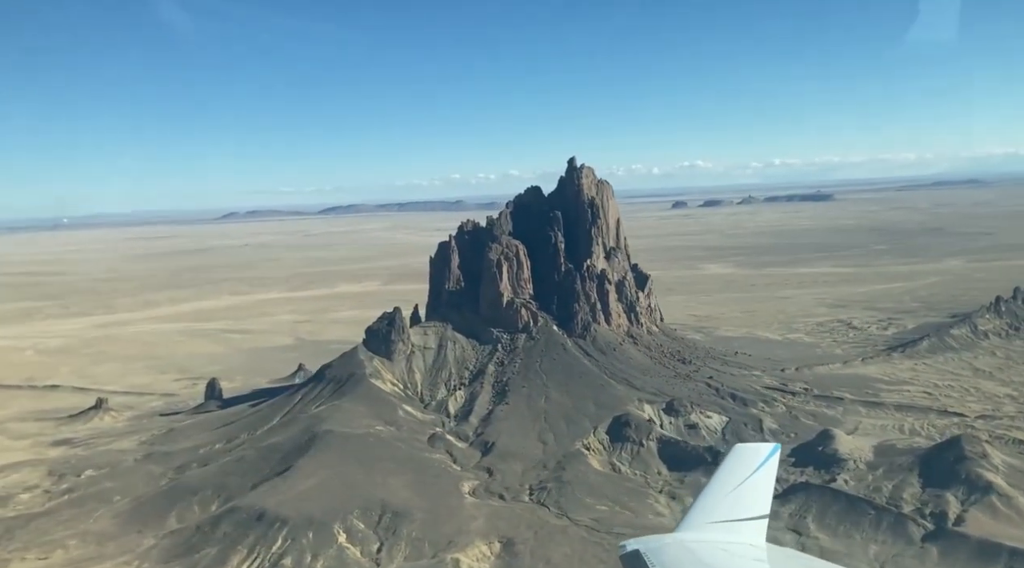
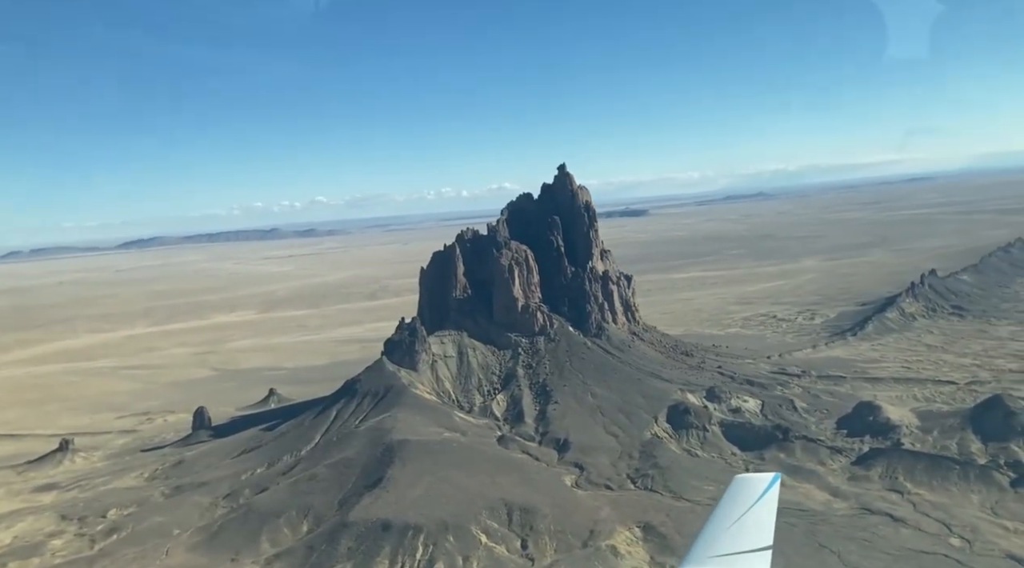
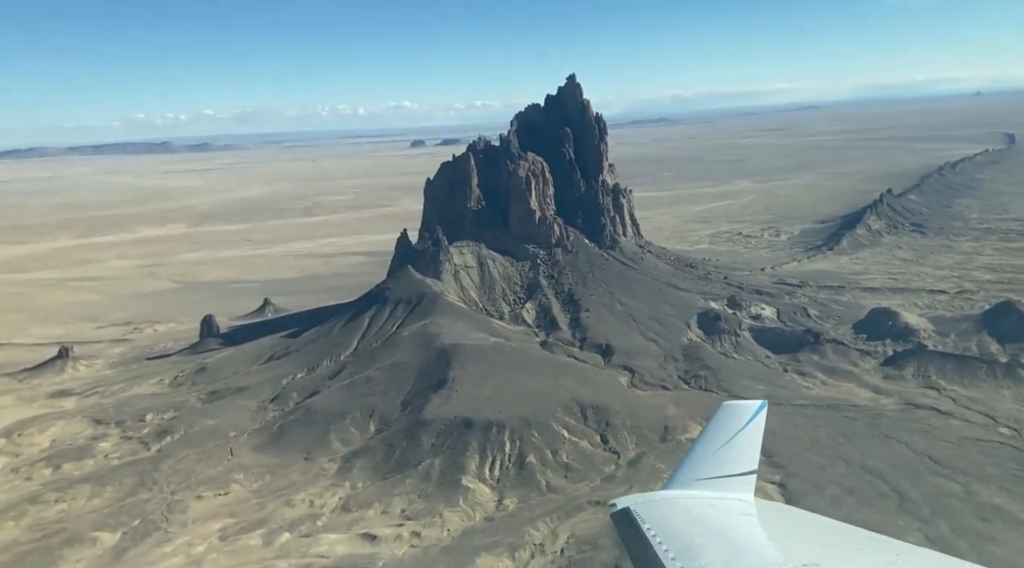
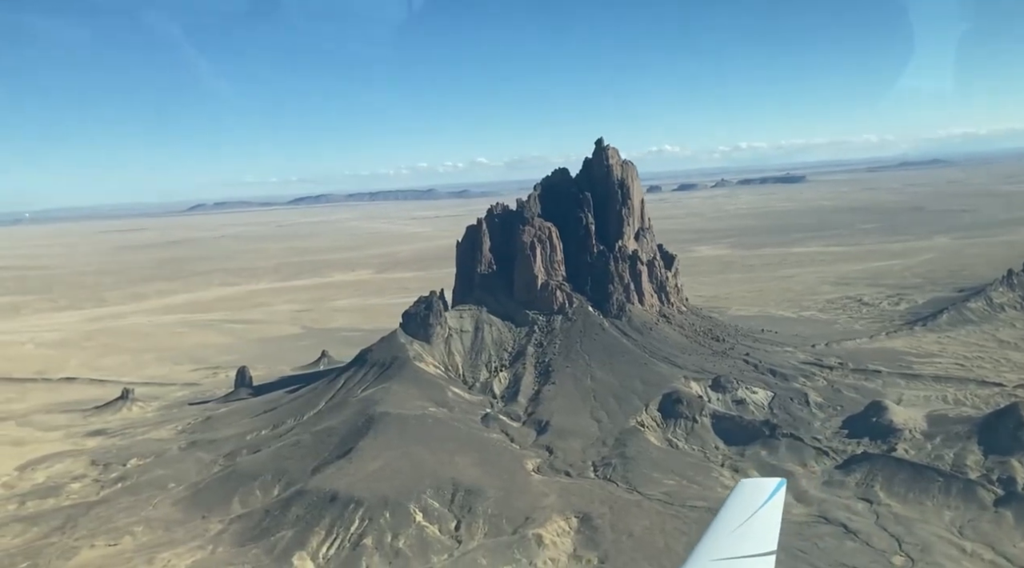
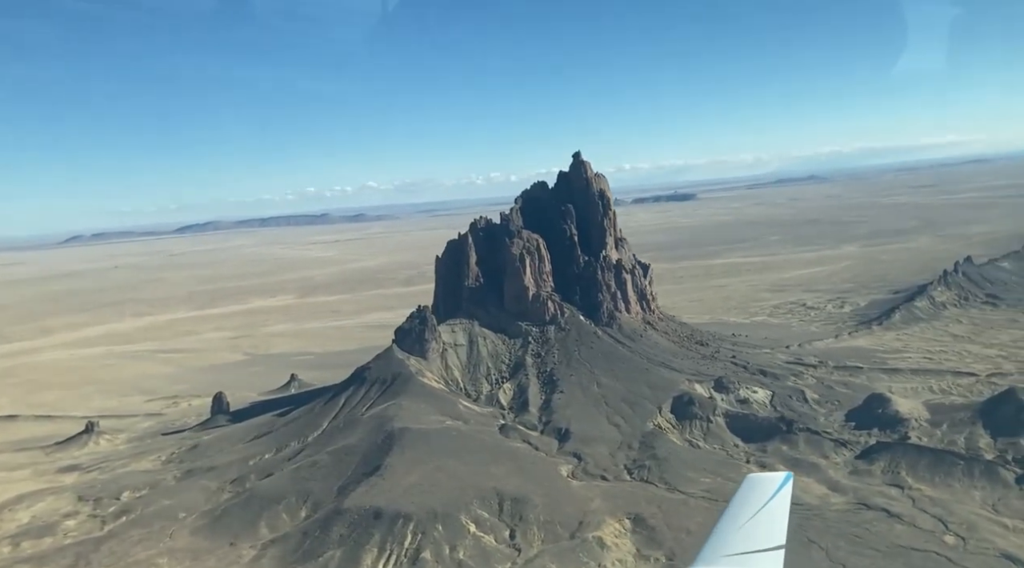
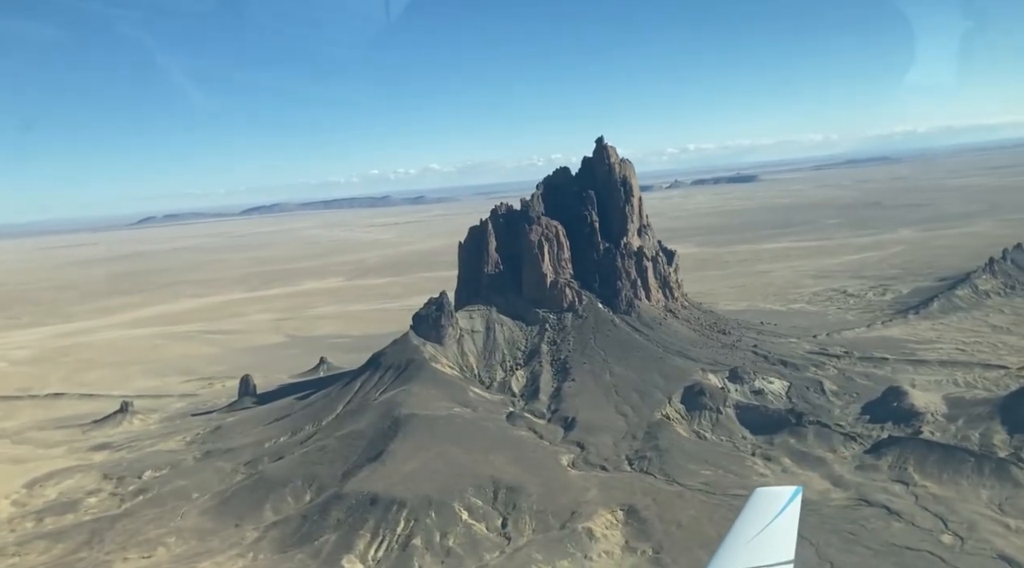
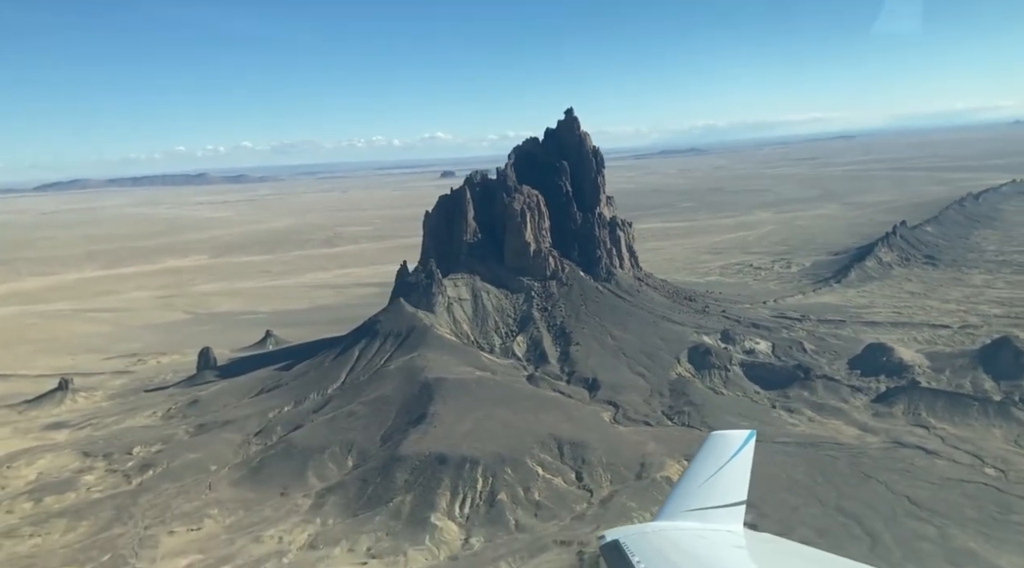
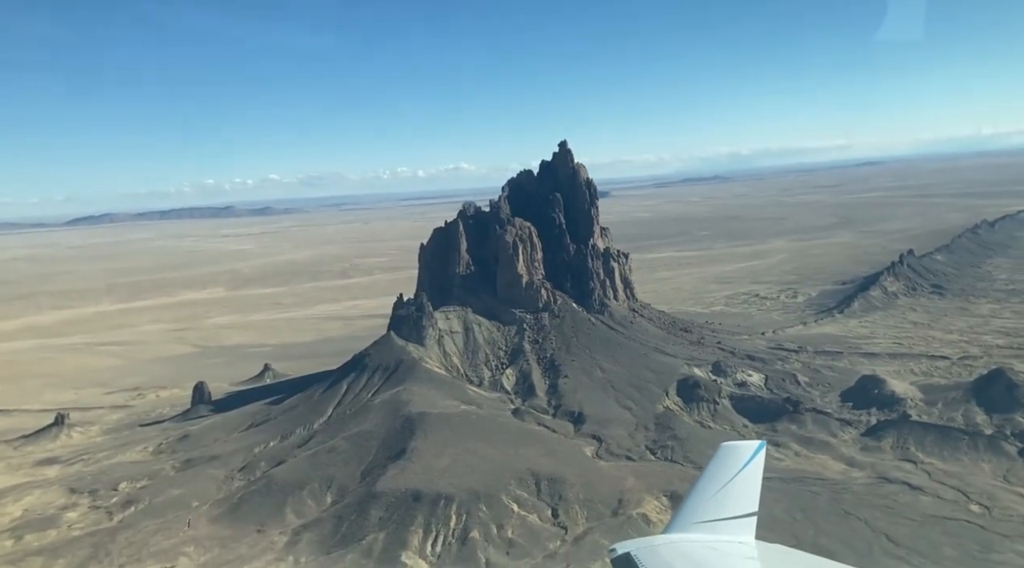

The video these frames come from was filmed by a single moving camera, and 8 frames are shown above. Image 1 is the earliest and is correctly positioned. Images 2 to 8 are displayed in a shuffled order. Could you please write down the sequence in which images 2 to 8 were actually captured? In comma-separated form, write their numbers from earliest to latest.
4, 6, 5, 2, 8, 7, 3
